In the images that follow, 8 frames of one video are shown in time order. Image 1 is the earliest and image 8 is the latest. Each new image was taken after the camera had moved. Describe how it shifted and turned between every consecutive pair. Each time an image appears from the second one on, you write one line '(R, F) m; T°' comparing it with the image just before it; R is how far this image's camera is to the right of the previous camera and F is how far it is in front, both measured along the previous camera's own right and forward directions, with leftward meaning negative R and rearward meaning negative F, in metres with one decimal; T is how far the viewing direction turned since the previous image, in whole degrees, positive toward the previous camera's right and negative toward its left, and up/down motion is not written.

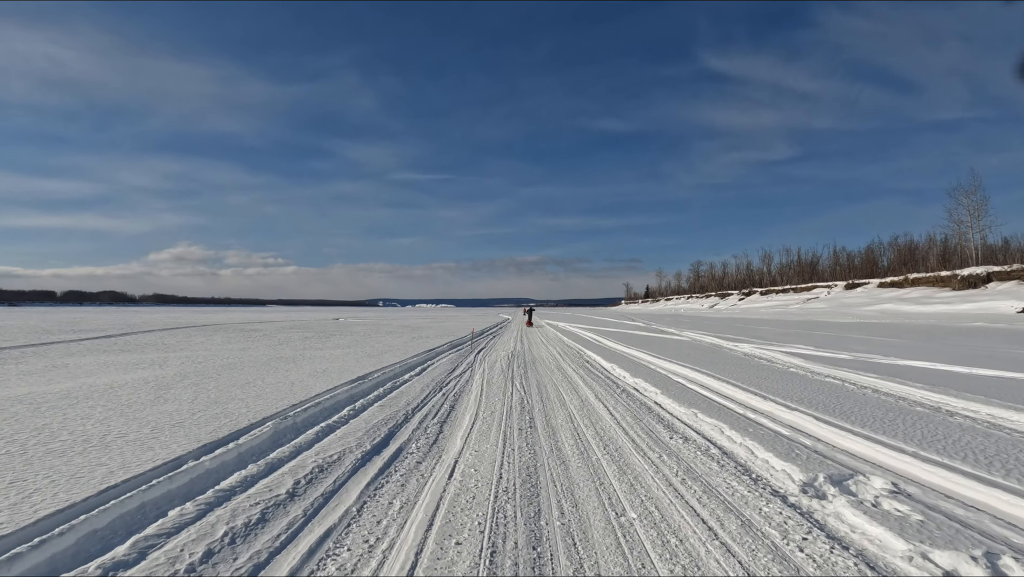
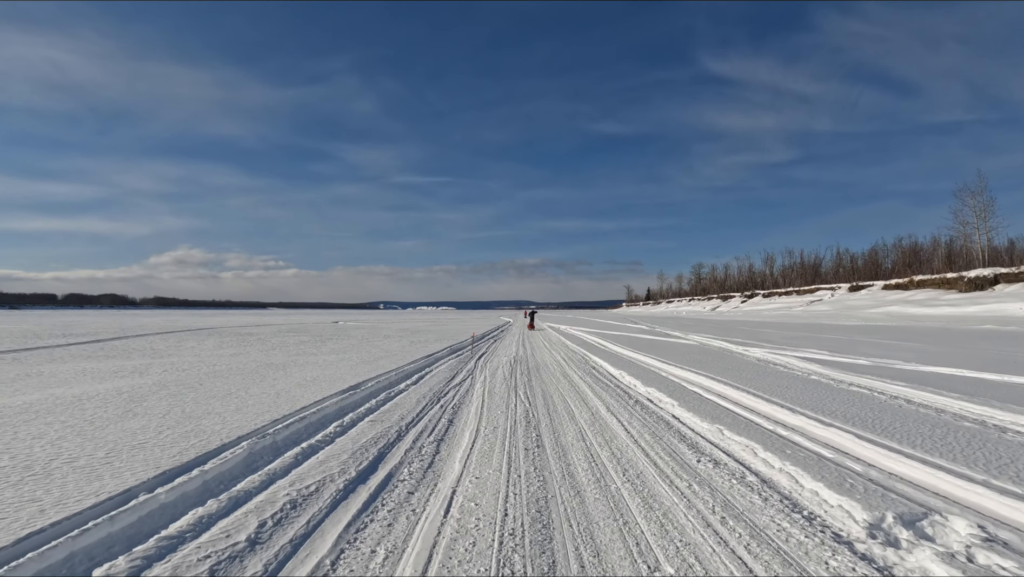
(0.0, +0.6) m; 0°
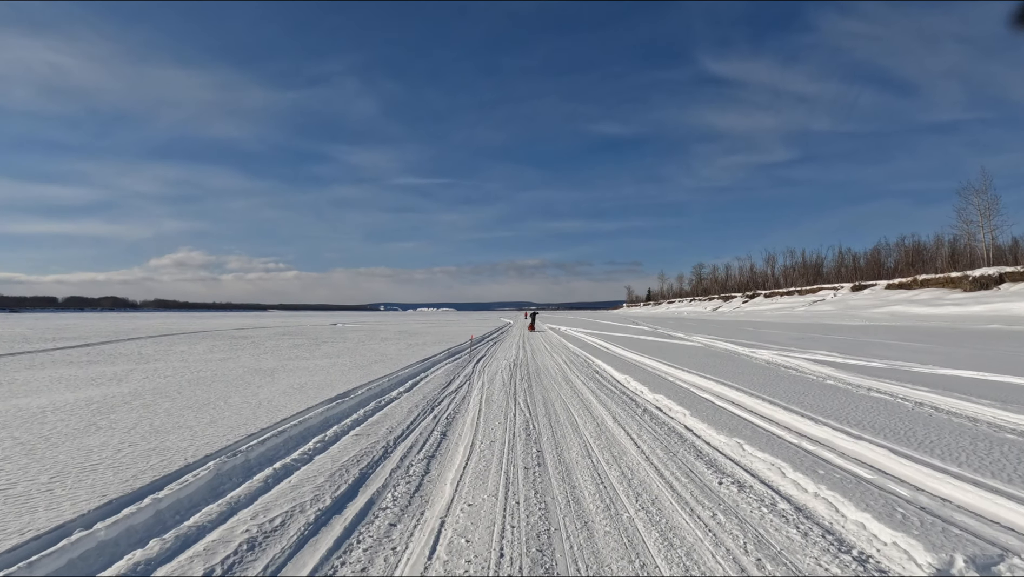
(0.0, +0.5) m; 0°
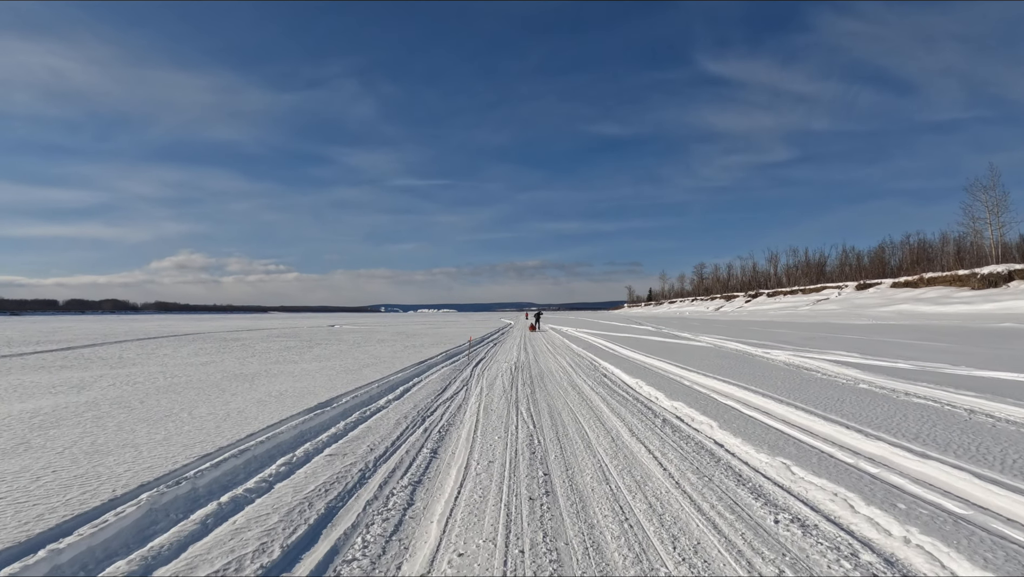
(0.0, +0.9) m; 0°
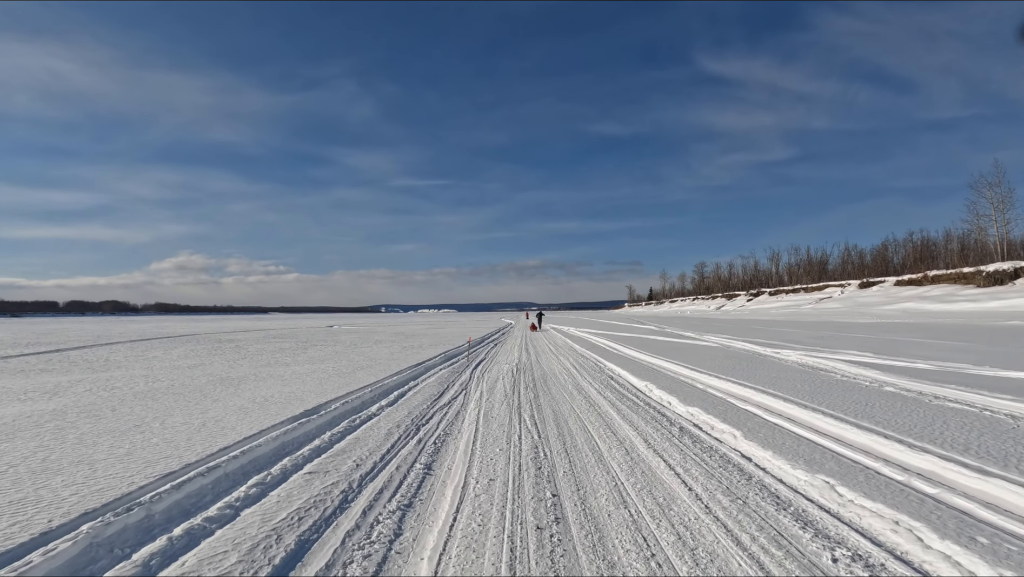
(0.0, +0.6) m; 0°
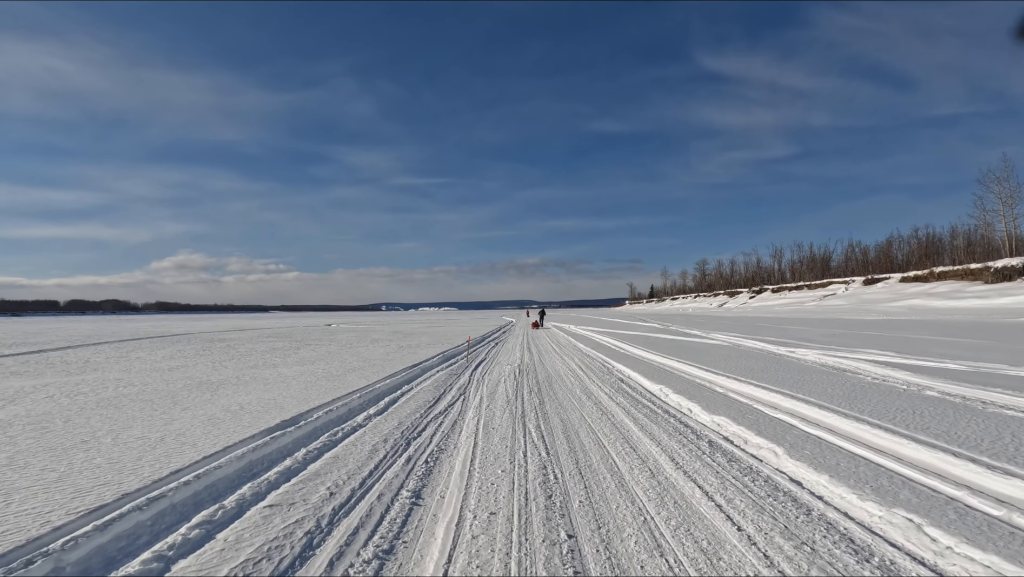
(0.0, +0.8) m; 0°
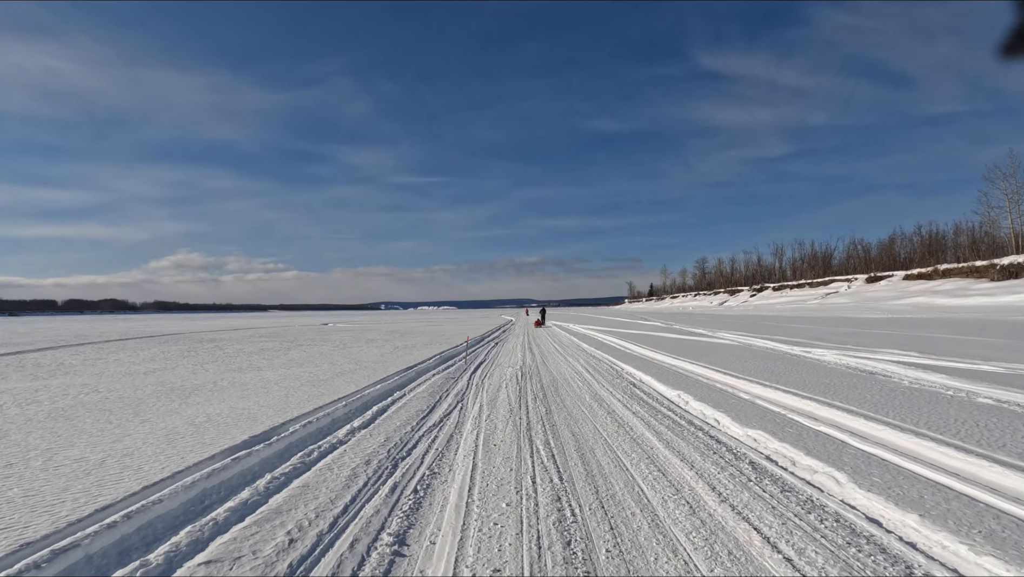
(-0.1, +0.8) m; 0°
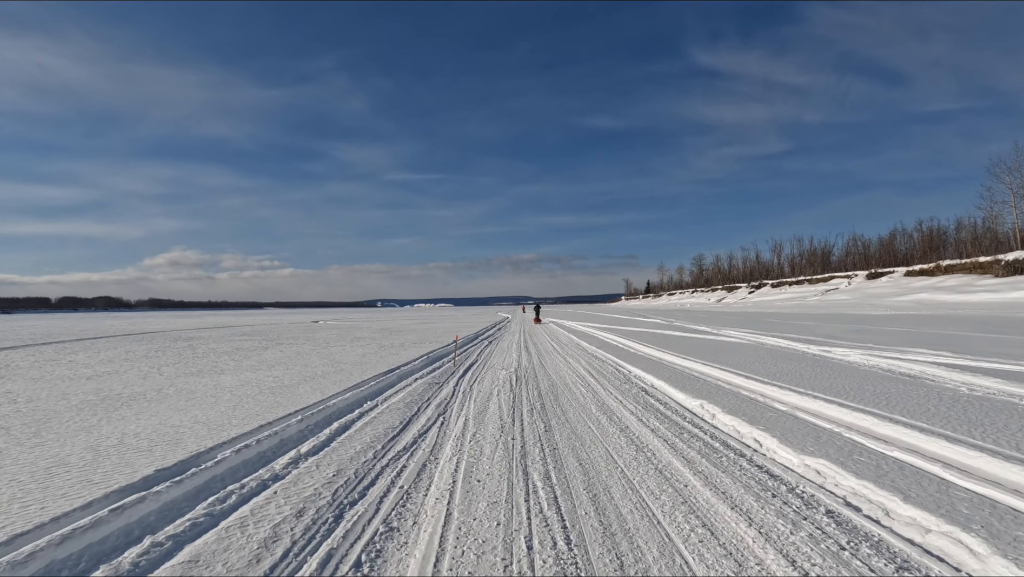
(+0.1, +1.2) m; 0°
